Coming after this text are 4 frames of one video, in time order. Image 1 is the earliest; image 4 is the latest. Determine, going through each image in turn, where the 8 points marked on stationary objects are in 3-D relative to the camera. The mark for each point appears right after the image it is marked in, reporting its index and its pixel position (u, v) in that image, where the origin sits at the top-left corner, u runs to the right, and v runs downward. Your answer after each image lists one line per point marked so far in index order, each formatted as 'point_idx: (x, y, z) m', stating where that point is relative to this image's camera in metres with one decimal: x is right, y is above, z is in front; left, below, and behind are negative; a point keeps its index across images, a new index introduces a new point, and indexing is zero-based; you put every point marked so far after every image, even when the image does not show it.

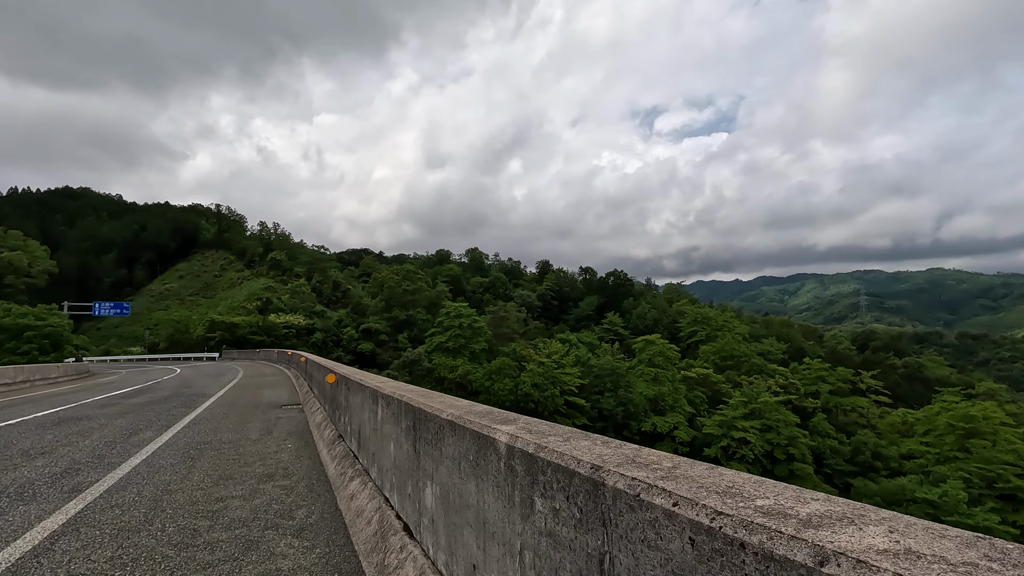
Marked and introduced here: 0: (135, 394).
0: (-11.1, -3.1, +15.9) m
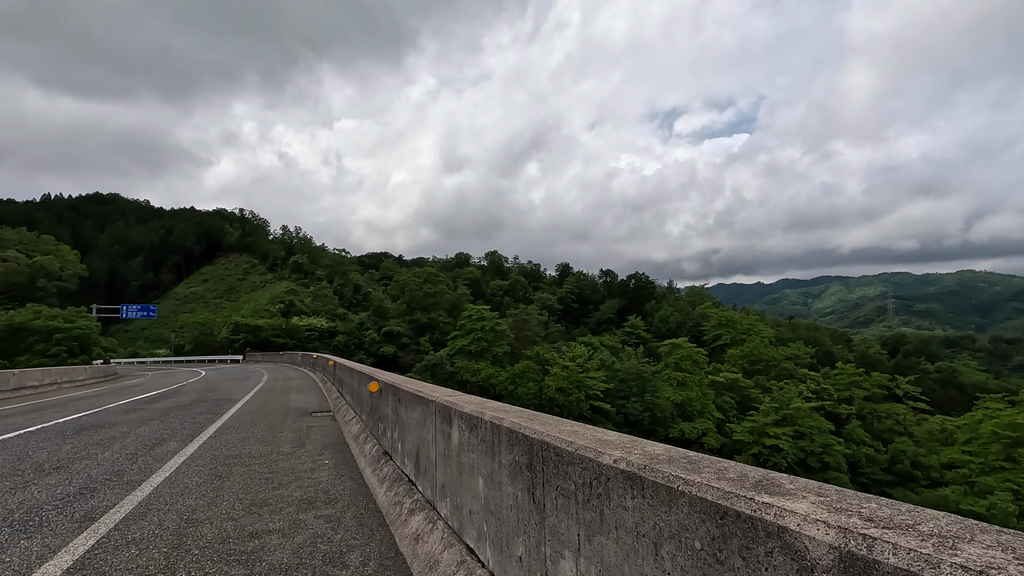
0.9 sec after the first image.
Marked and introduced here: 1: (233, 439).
0: (-10.1, -3.2, +15.4) m
1: (-4.3, -2.3, +8.3) m
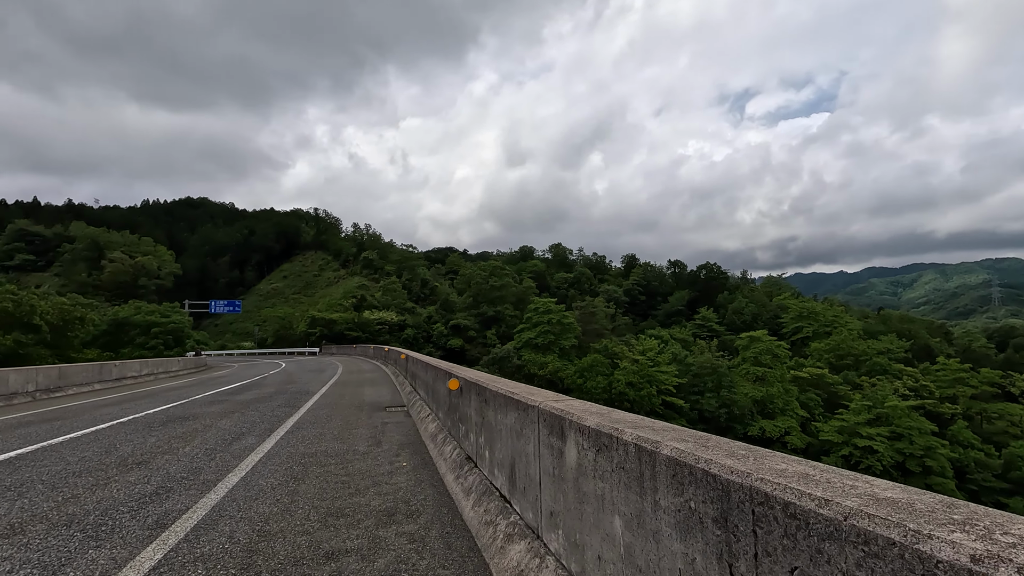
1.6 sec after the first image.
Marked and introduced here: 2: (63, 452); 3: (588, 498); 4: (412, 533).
0: (-7.9, -3.0, +15.8) m
1: (-3.1, -2.2, +8.1) m
2: (-5.8, -2.1, +6.9) m
3: (+0.3, -0.9, +2.3) m
4: (-0.7, -1.8, +3.9) m
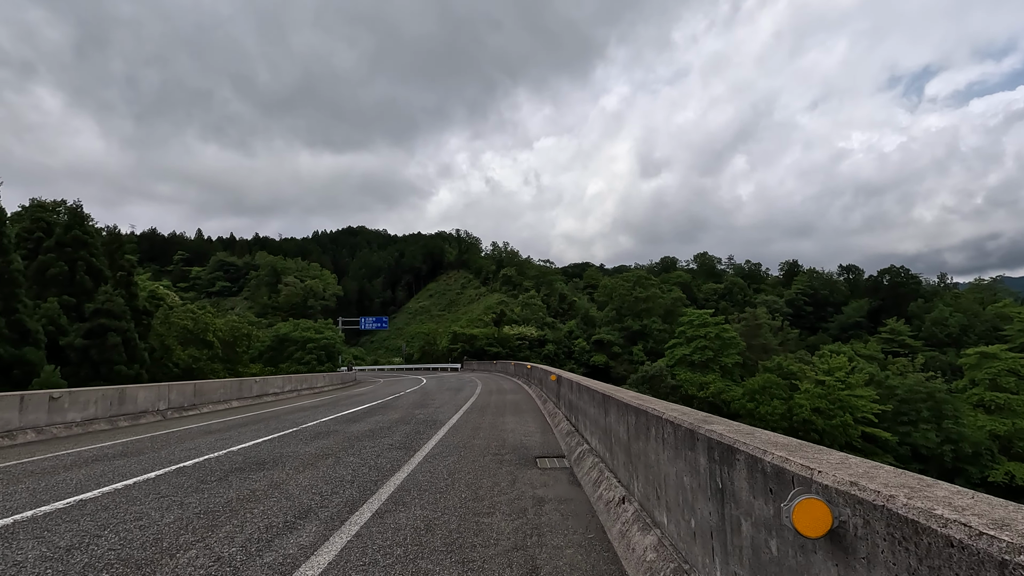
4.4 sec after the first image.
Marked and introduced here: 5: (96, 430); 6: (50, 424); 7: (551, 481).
0: (-3.6, -3.1, +13.1) m
1: (-0.9, -2.0, +4.4) m
2: (-3.8, -1.9, +4.0) m
3: (+0.9, -0.4, -1.9) m
4: (+0.3, -1.4, -0.1) m
5: (-9.7, -3.3, +12.5) m
6: (-10.1, -3.0, +11.7) m
7: (+0.4, -2.2, +6.1) m
